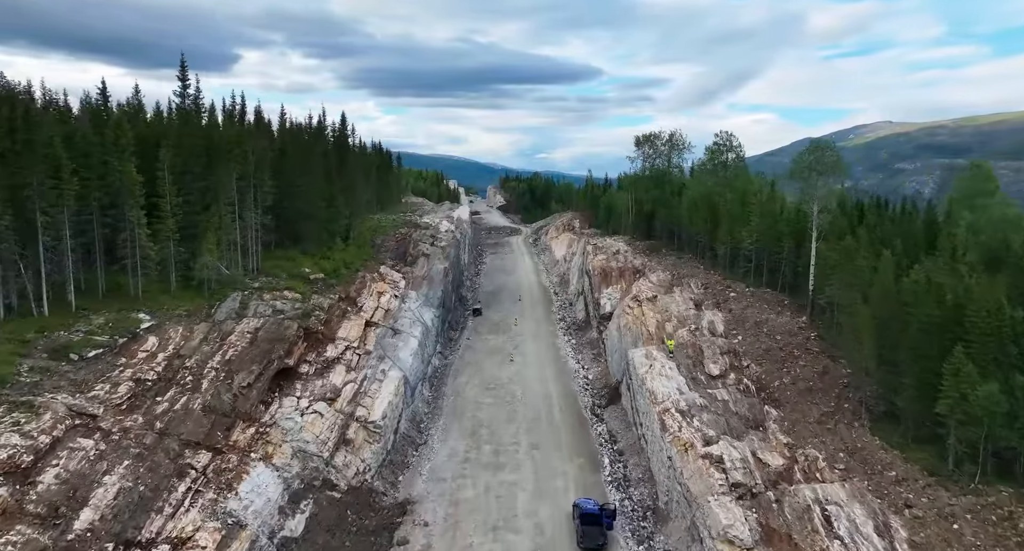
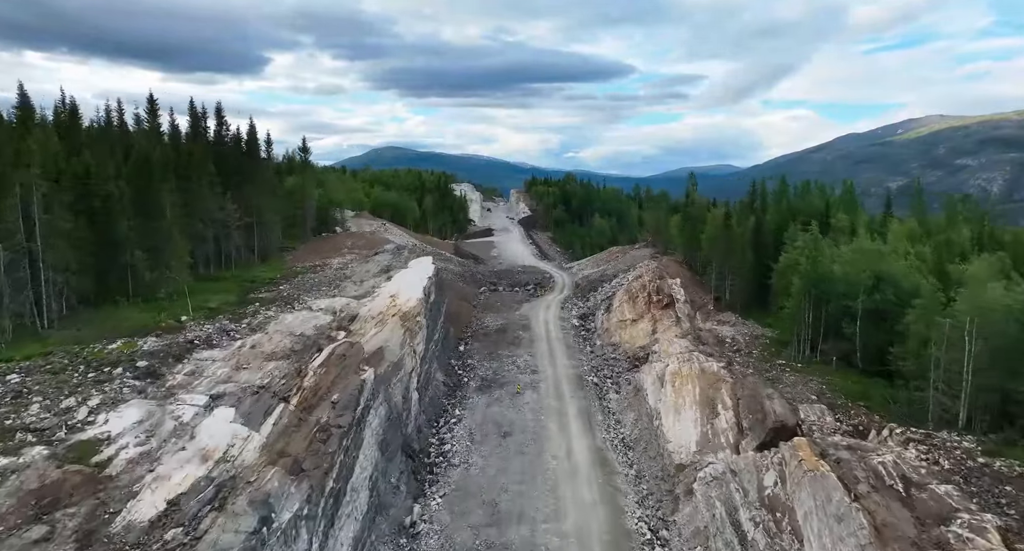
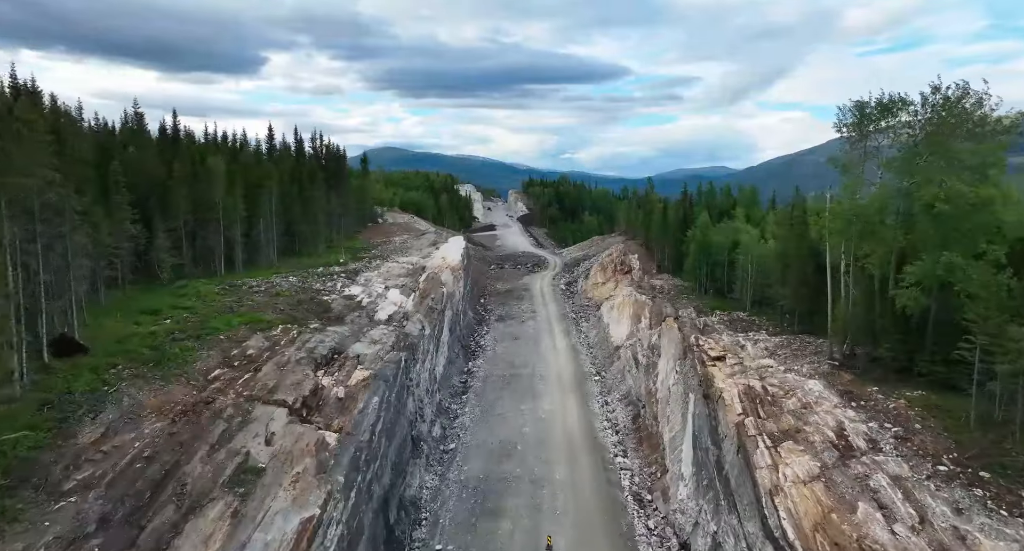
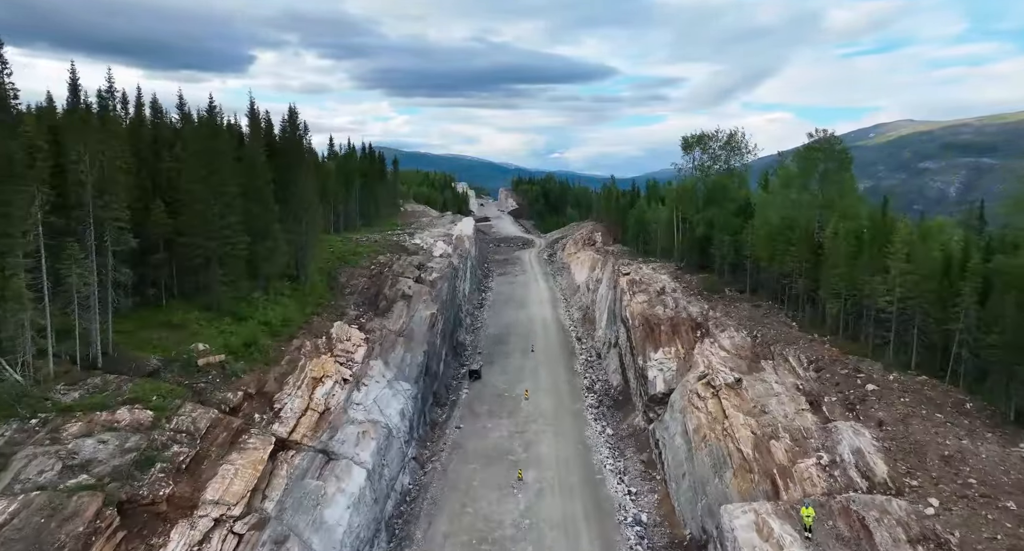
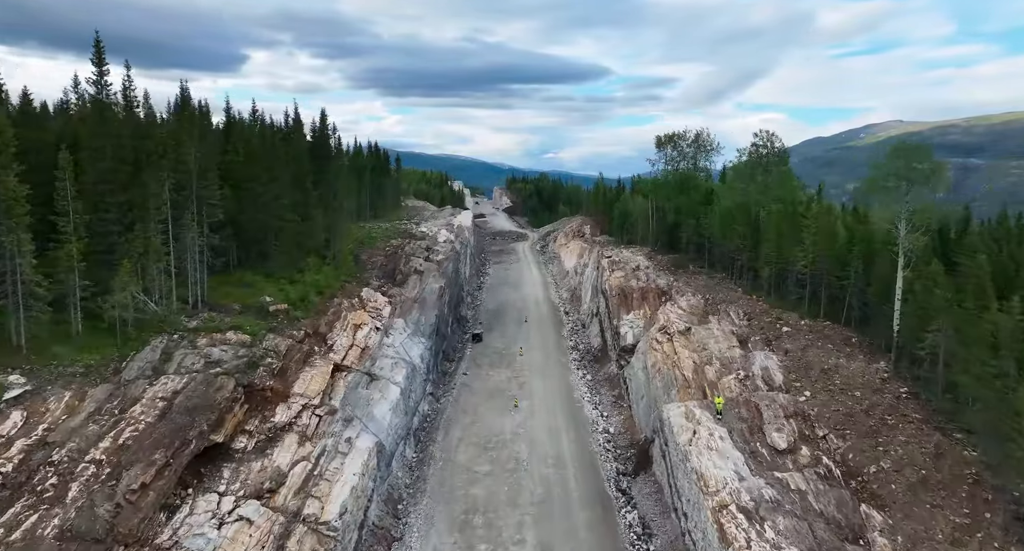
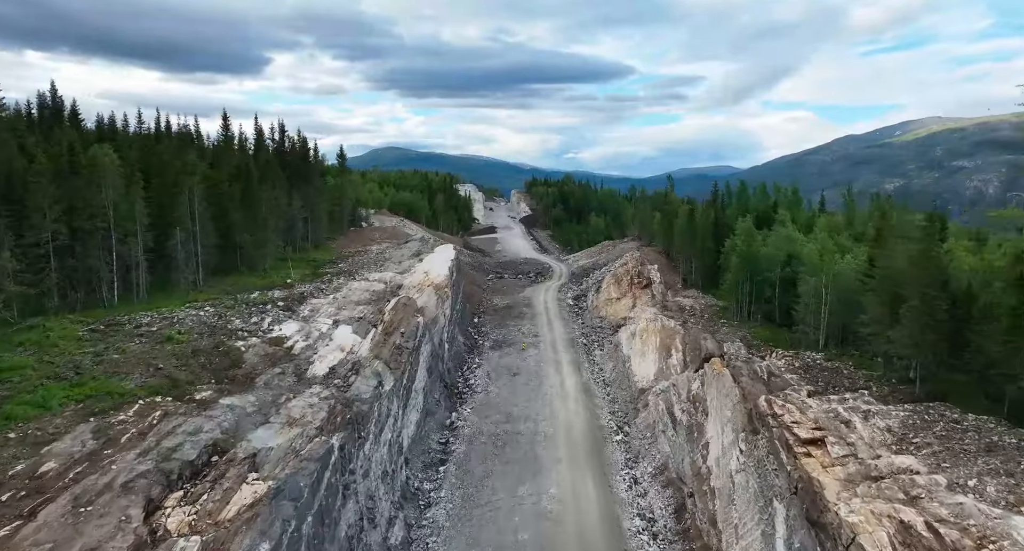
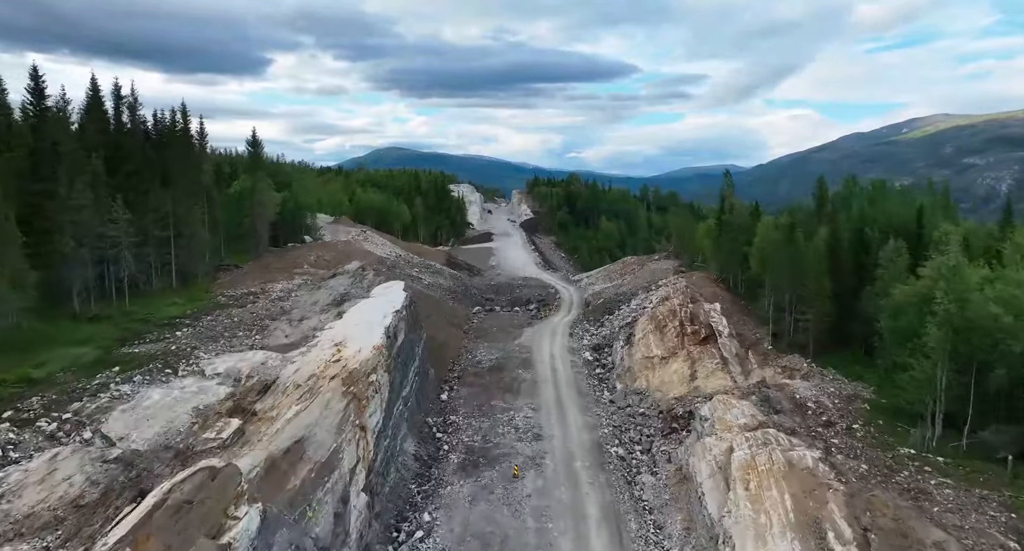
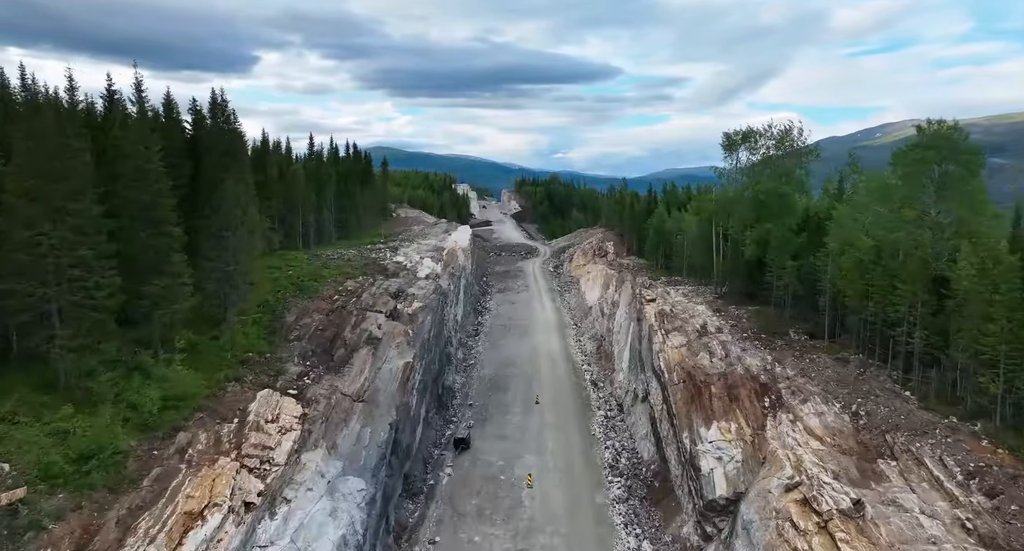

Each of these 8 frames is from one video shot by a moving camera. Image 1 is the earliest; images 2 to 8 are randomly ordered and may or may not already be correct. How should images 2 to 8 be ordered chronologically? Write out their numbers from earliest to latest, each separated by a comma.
5, 4, 8, 3, 6, 2, 7
